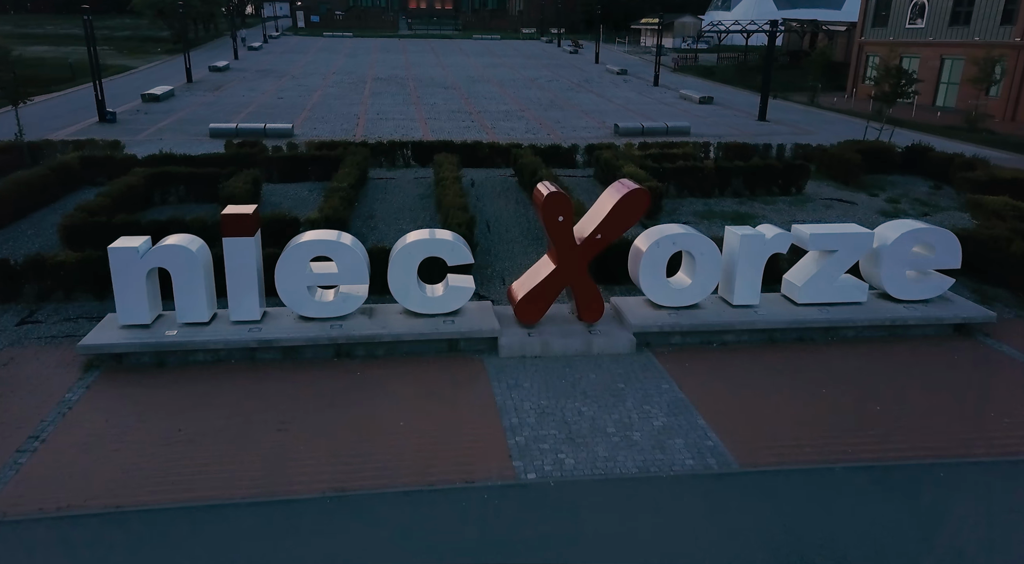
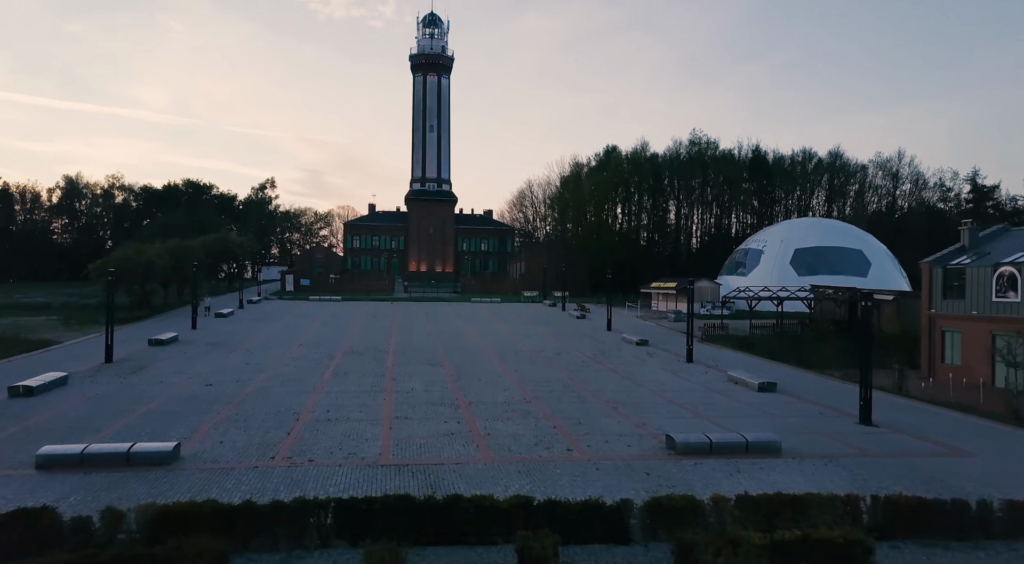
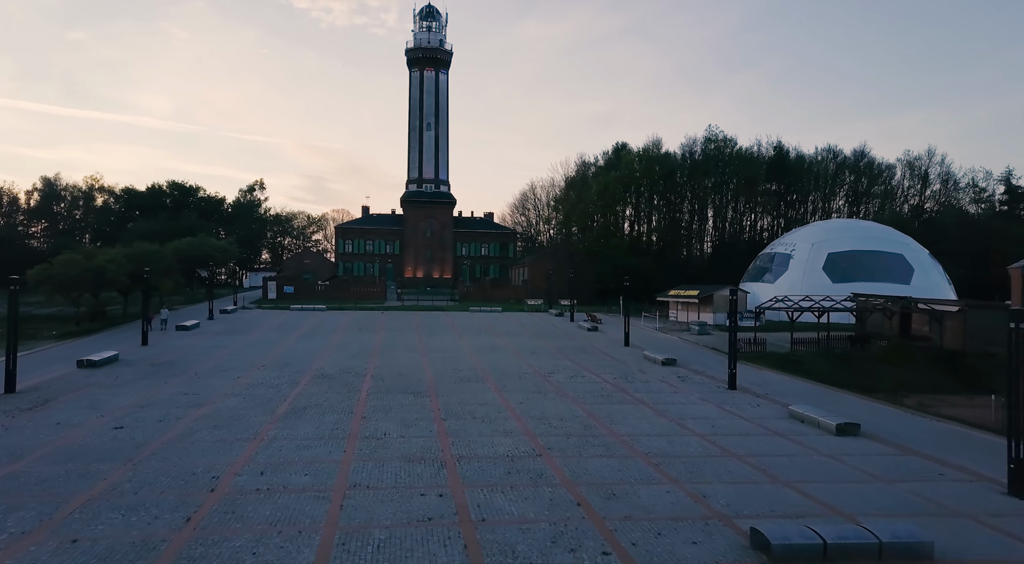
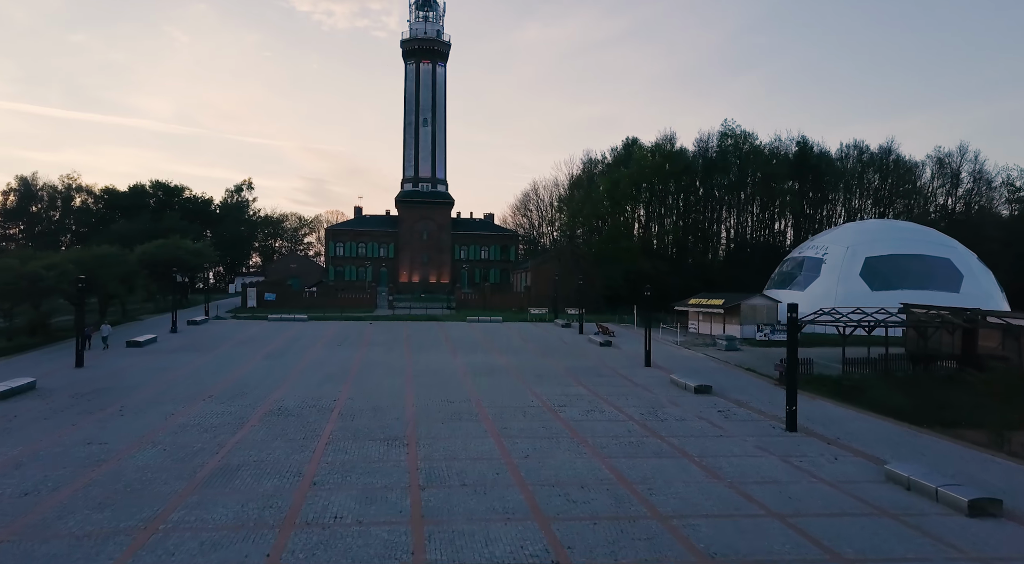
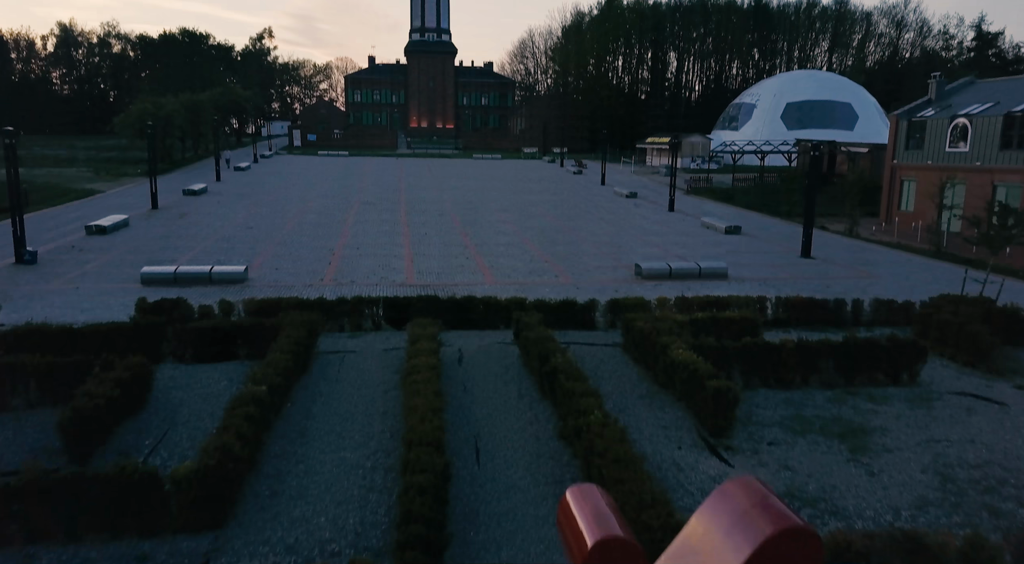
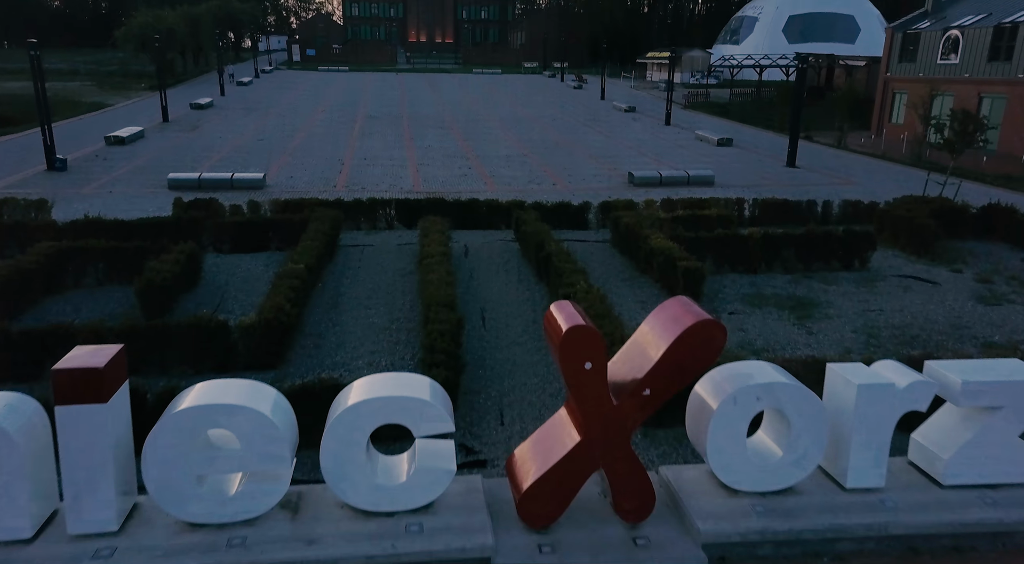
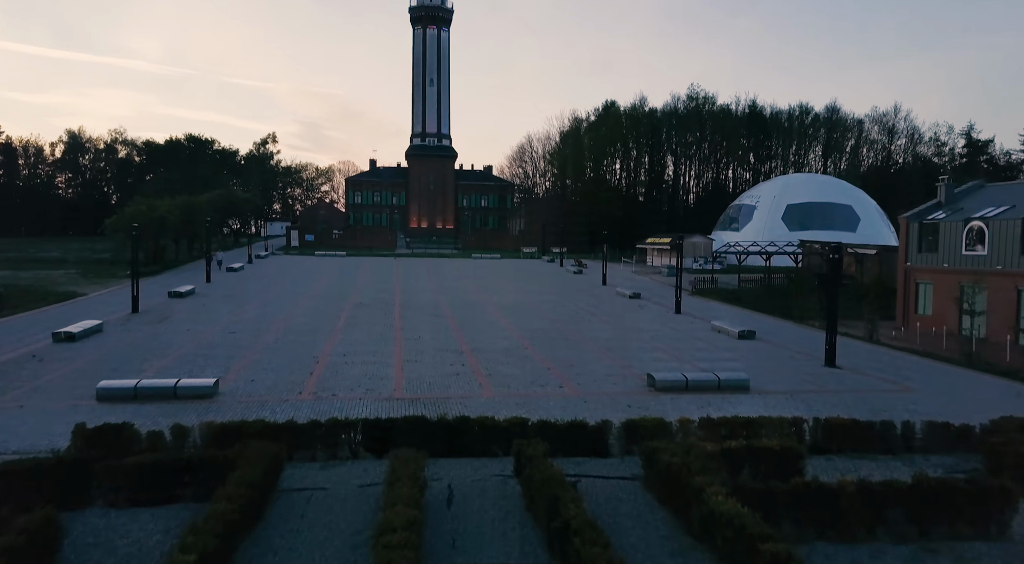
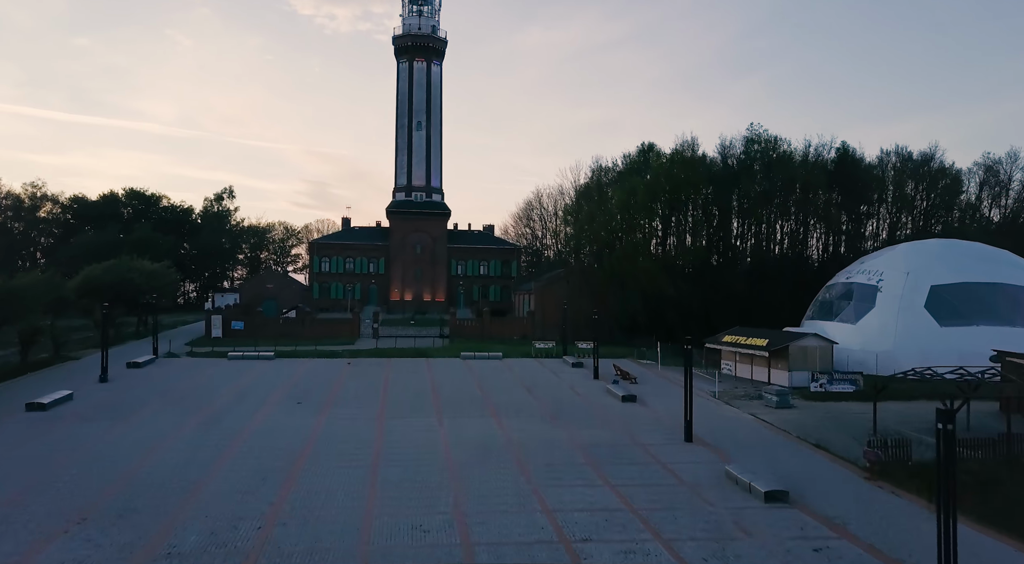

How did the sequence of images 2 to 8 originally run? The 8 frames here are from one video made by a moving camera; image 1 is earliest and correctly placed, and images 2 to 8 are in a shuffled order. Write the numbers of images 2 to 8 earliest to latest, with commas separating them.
6, 5, 7, 2, 3, 4, 8
